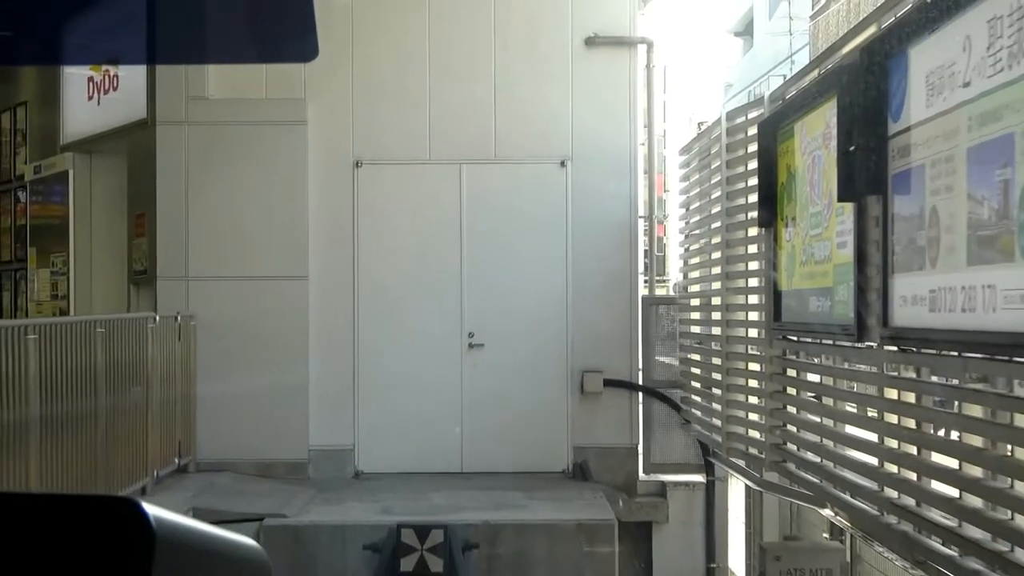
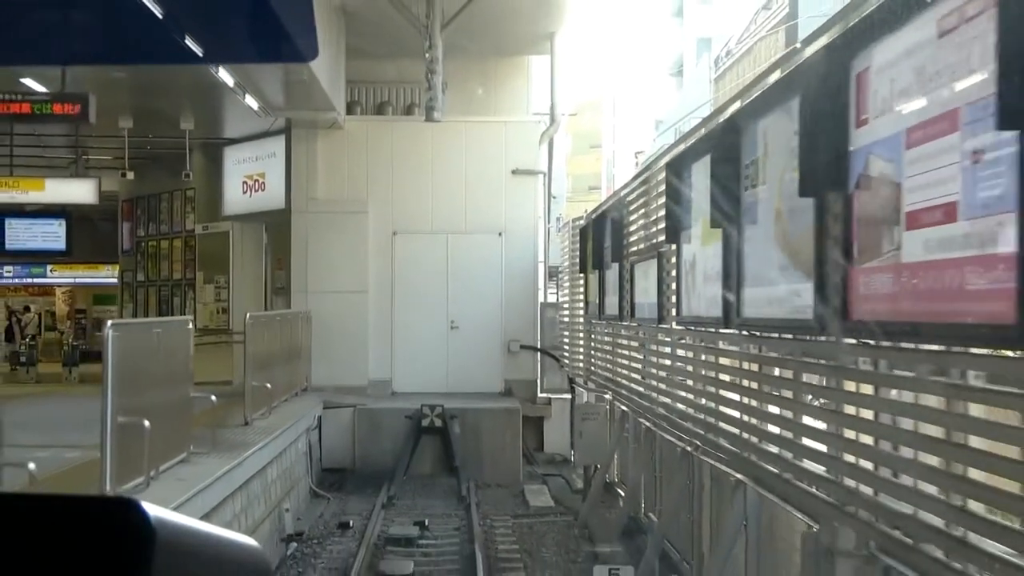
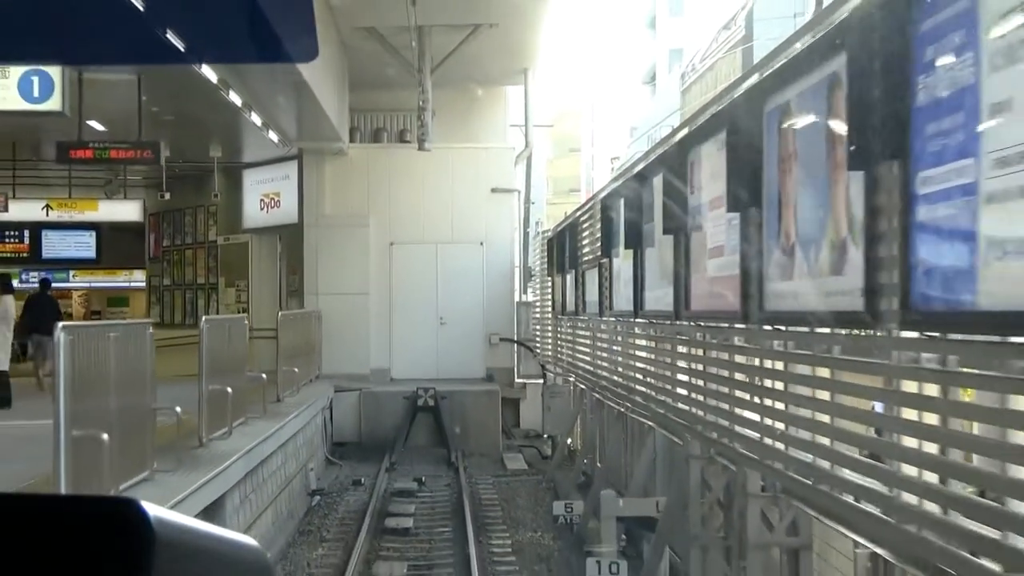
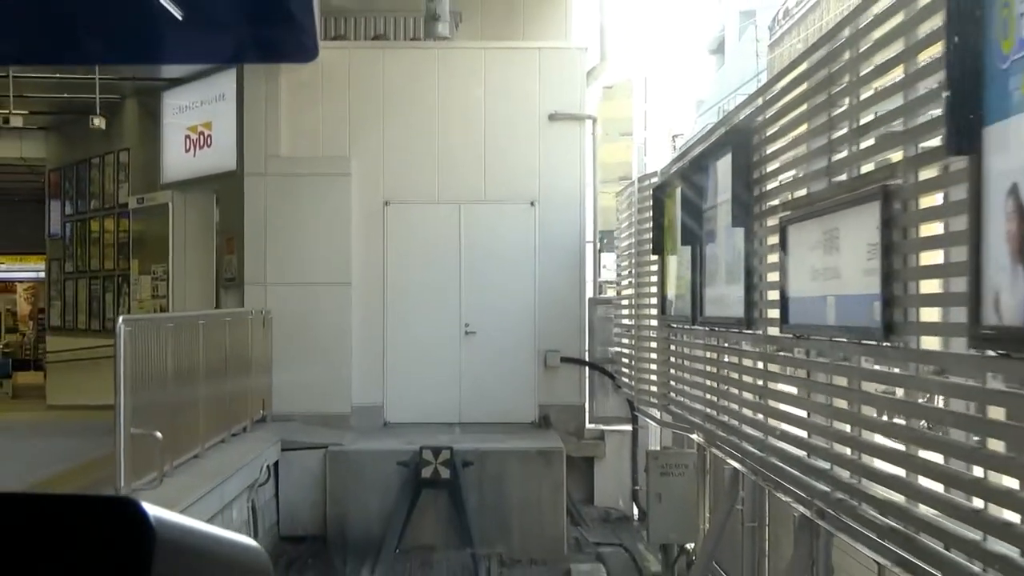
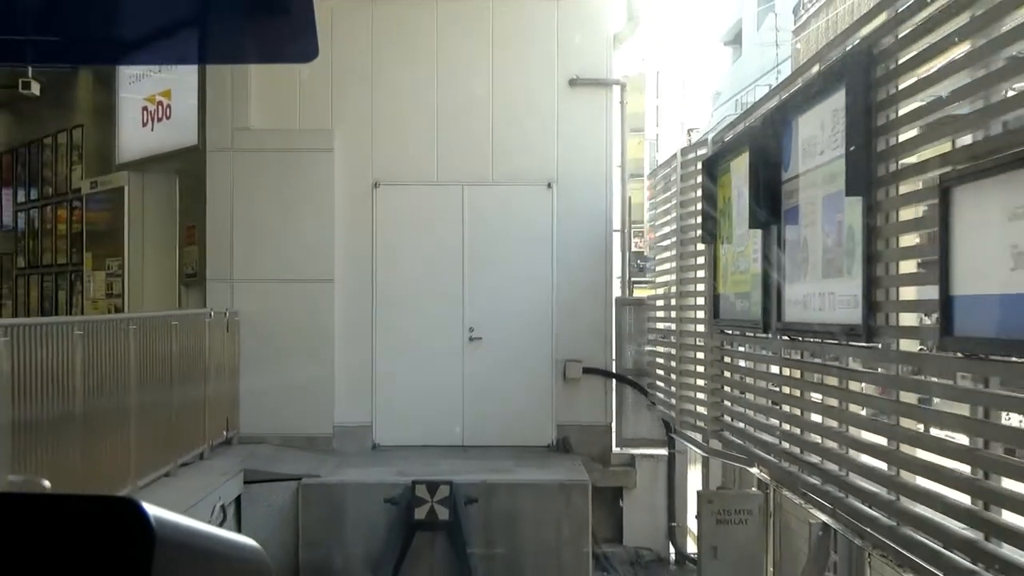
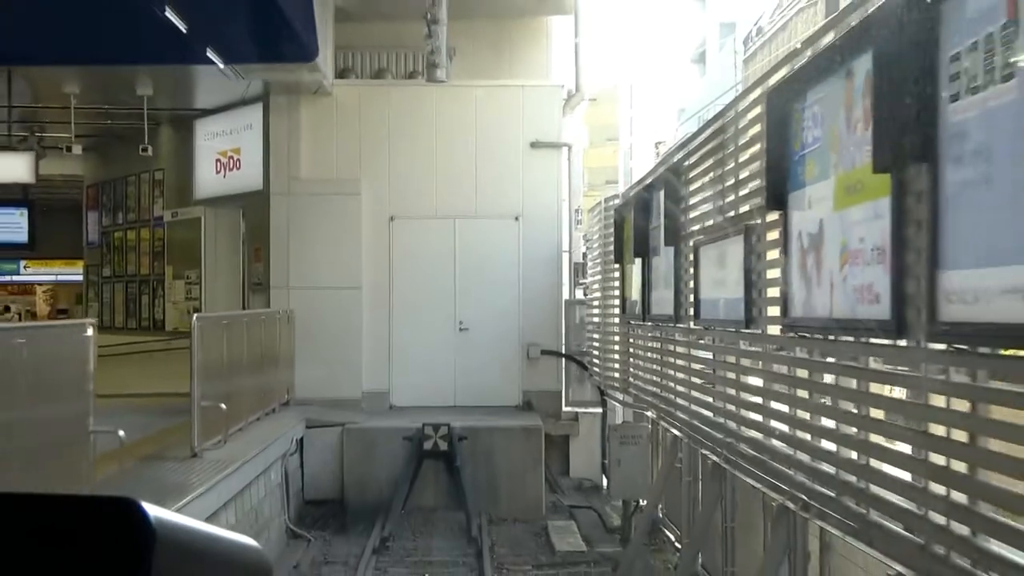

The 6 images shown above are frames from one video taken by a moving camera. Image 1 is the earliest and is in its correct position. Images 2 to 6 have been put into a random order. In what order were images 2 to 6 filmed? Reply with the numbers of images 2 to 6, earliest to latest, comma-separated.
5, 4, 6, 2, 3
